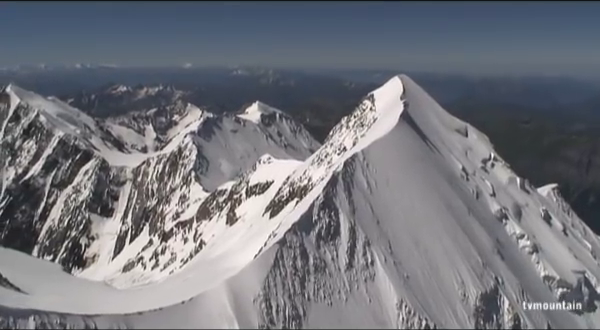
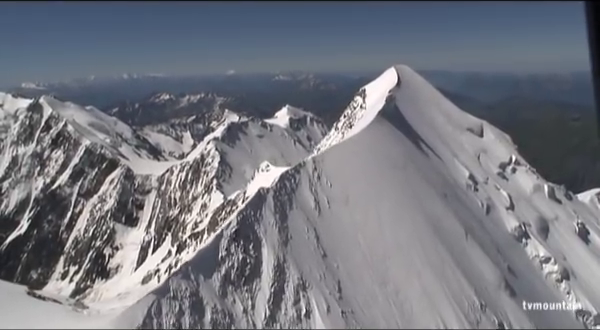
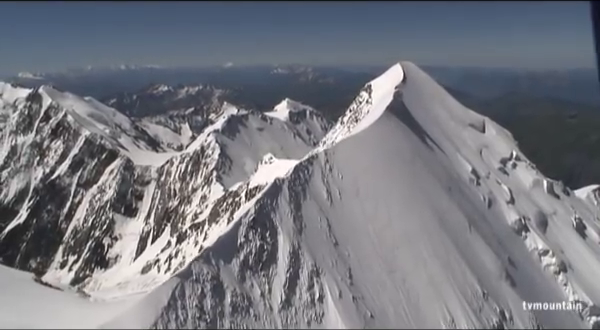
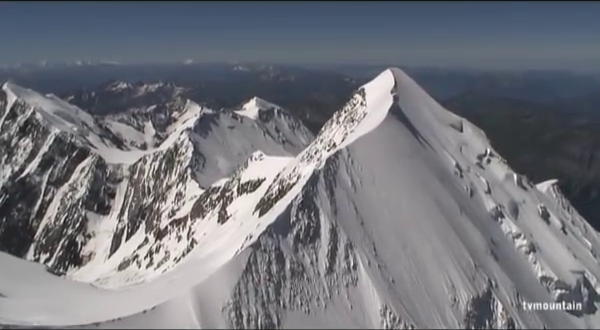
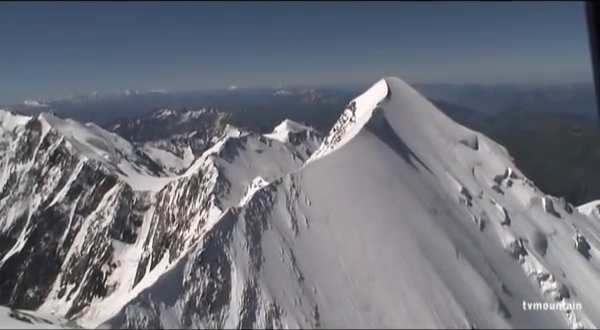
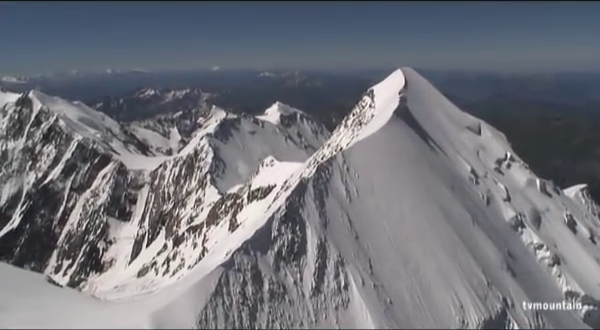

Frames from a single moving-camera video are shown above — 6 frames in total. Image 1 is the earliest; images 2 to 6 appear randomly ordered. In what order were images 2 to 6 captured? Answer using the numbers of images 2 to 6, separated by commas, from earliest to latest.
4, 6, 3, 2, 5
